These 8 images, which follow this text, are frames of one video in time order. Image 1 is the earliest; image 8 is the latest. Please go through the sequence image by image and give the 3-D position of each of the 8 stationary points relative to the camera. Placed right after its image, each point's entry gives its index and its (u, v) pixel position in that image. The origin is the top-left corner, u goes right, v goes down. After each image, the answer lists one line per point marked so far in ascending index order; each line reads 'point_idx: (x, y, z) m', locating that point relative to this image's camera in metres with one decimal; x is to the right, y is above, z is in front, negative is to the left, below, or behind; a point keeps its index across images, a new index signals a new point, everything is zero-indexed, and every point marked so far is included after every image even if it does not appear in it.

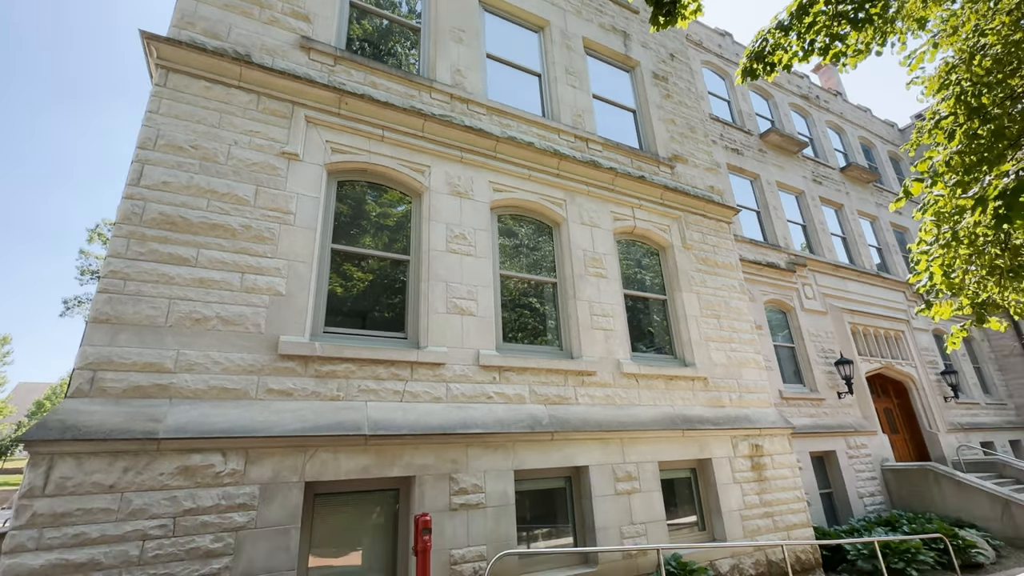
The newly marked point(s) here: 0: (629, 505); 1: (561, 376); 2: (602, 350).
0: (+1.5, -2.8, +6.1) m
1: (+0.7, -1.2, +6.4) m
2: (+1.3, -0.9, +6.9) m
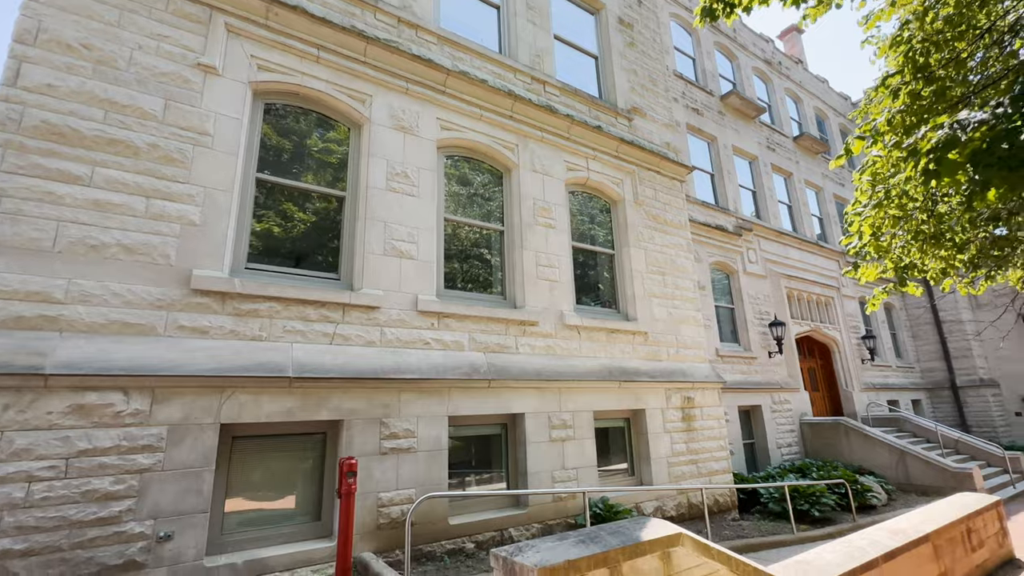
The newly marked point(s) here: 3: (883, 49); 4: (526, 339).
0: (+0.7, -2.2, +6.3) m
1: (-0.1, -0.5, +6.3) m
2: (+0.5, -0.2, +6.8) m
3: (+4.5, +2.9, +5.7) m
4: (+0.2, -0.7, +6.4) m
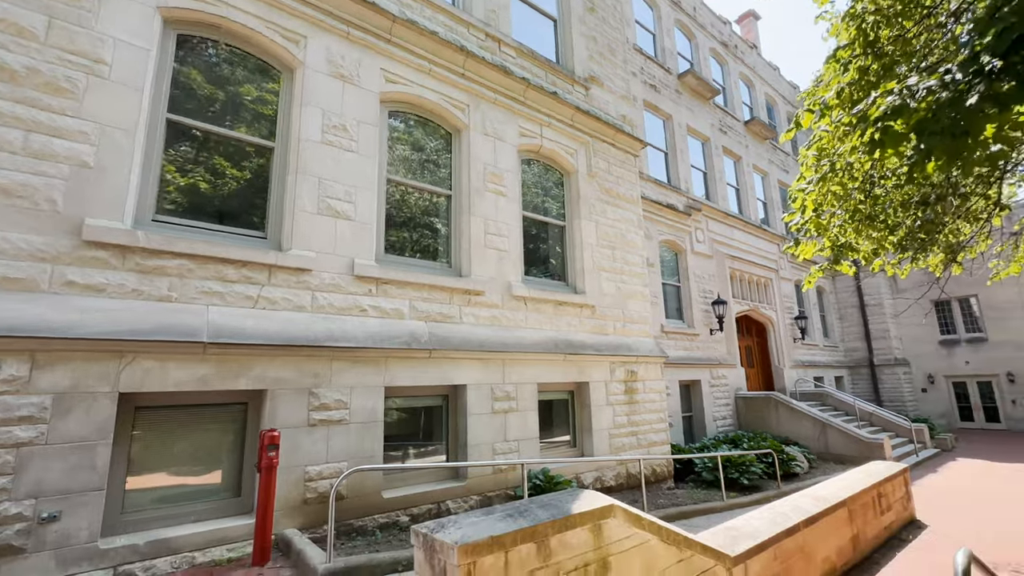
0: (-0.1, -1.8, +6.2) m
1: (-0.8, -0.1, +6.0) m
2: (-0.3, +0.2, +6.6) m
3: (+4.0, +3.2, +5.7) m
4: (-0.6, -0.3, +6.2) m
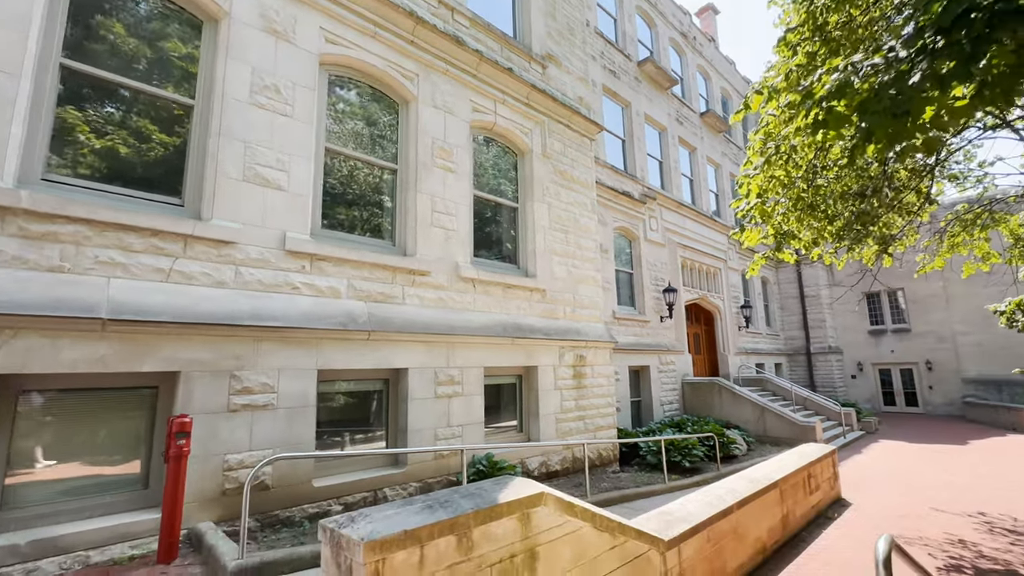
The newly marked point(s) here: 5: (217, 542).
0: (-0.8, -1.5, +6.0) m
1: (-1.5, +0.2, +5.7) m
2: (-1.0, +0.5, +6.3) m
3: (+3.4, +3.4, +5.7) m
4: (-1.2, 0.0, +5.9) m
5: (-2.3, -1.9, +3.6) m
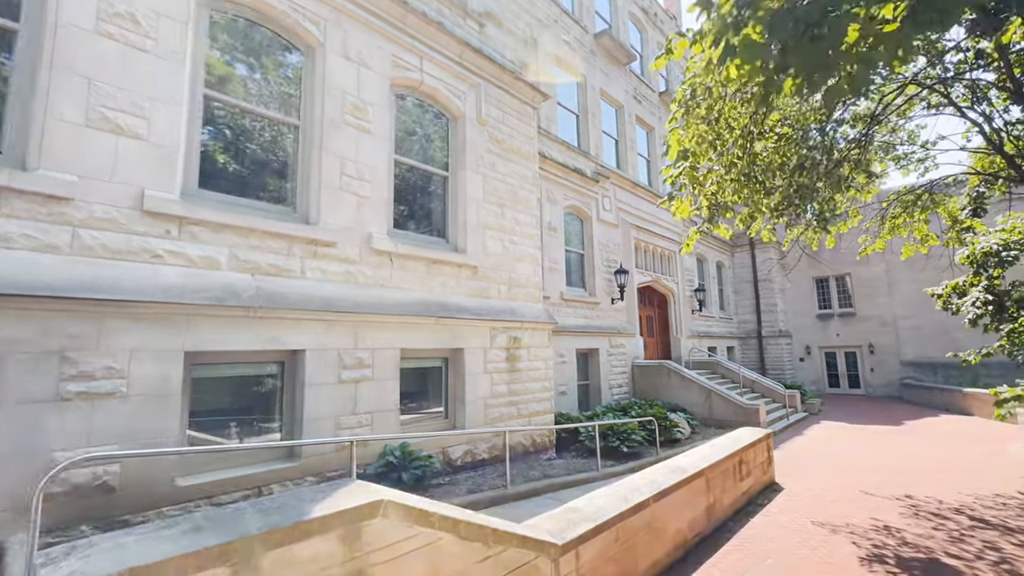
0: (-1.8, -1.2, +5.4) m
1: (-2.5, +0.5, +5.0) m
2: (-2.0, +0.8, +5.7) m
3: (+2.4, +3.6, +5.2) m
4: (-2.2, +0.3, +5.3) m
5: (-3.1, -1.7, +2.9) m
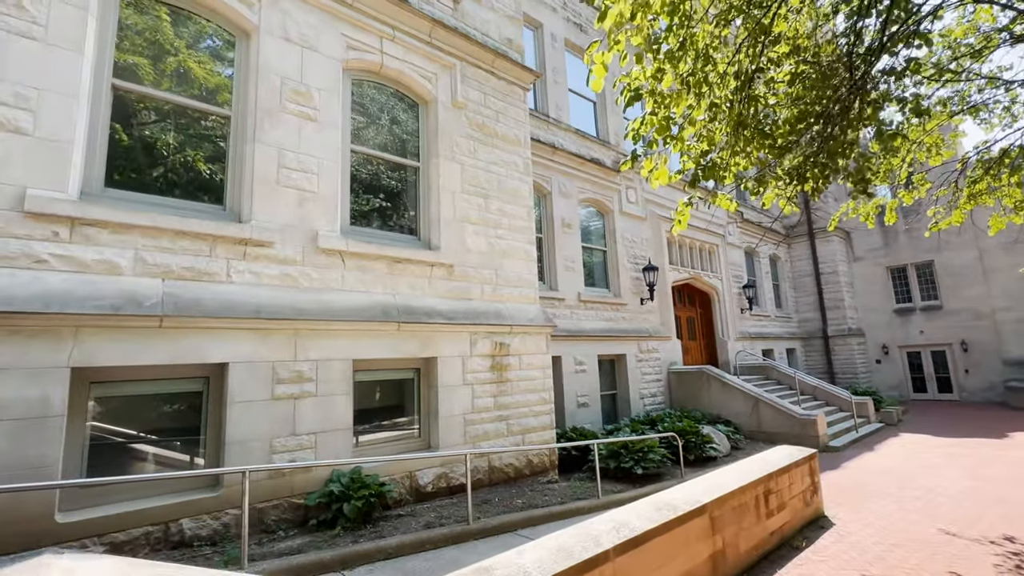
0: (-2.2, -1.3, +4.7) m
1: (-3.0, +0.4, +4.5) m
2: (-2.4, +0.8, +5.1) m
3: (+1.8, +3.8, +4.2) m
4: (-2.7, +0.2, +4.7) m
5: (-3.8, -1.8, +2.4) m
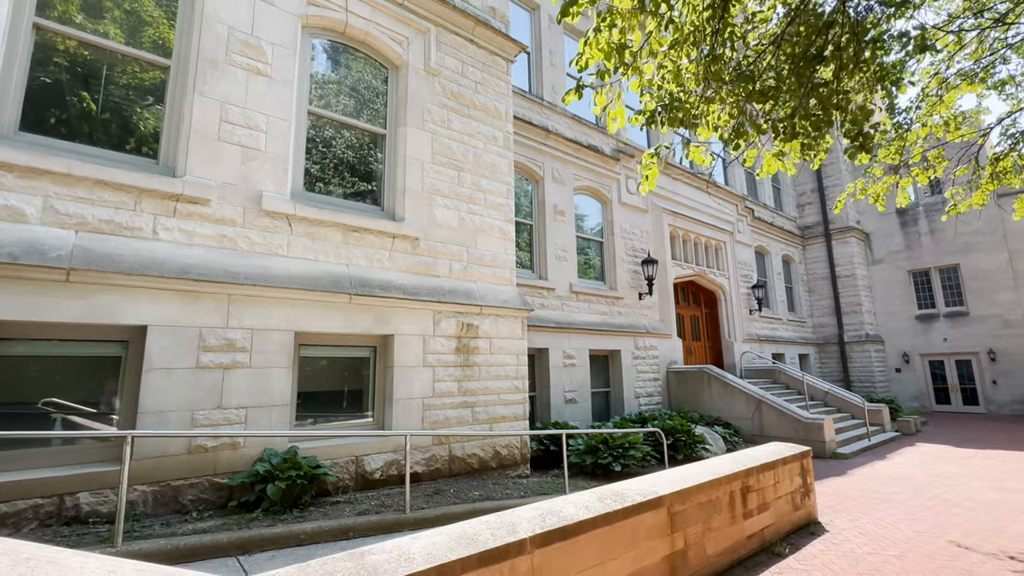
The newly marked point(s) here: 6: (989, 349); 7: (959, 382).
0: (-2.7, -0.9, +4.3) m
1: (-3.4, +0.8, +4.2) m
2: (-2.8, +1.2, +4.7) m
3: (+1.4, +4.1, +3.7) m
4: (-3.1, +0.6, +4.4) m
5: (-4.3, -1.3, +2.1) m
6: (+16.1, -2.1, +15.8) m
7: (+15.7, -3.3, +16.4) m
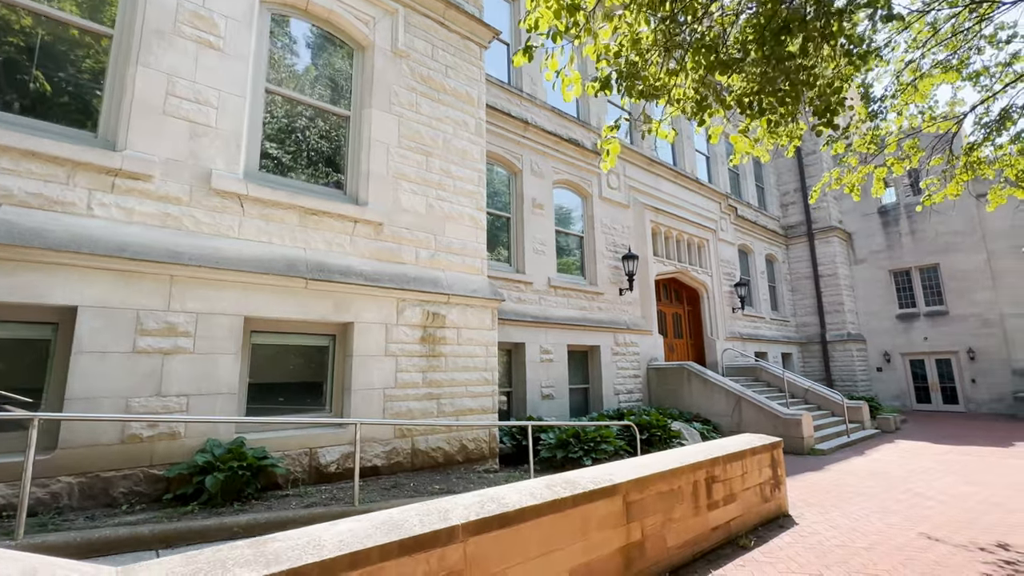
0: (-3.1, -0.7, +4.1) m
1: (-3.8, +1.0, +3.9) m
2: (-3.2, +1.3, +4.5) m
3: (+1.1, +4.2, +3.6) m
4: (-3.5, +0.8, +4.1) m
5: (-4.7, -1.1, +1.8) m
6: (+15.5, -2.0, +15.9) m
7: (+15.1, -3.3, +16.5) m
